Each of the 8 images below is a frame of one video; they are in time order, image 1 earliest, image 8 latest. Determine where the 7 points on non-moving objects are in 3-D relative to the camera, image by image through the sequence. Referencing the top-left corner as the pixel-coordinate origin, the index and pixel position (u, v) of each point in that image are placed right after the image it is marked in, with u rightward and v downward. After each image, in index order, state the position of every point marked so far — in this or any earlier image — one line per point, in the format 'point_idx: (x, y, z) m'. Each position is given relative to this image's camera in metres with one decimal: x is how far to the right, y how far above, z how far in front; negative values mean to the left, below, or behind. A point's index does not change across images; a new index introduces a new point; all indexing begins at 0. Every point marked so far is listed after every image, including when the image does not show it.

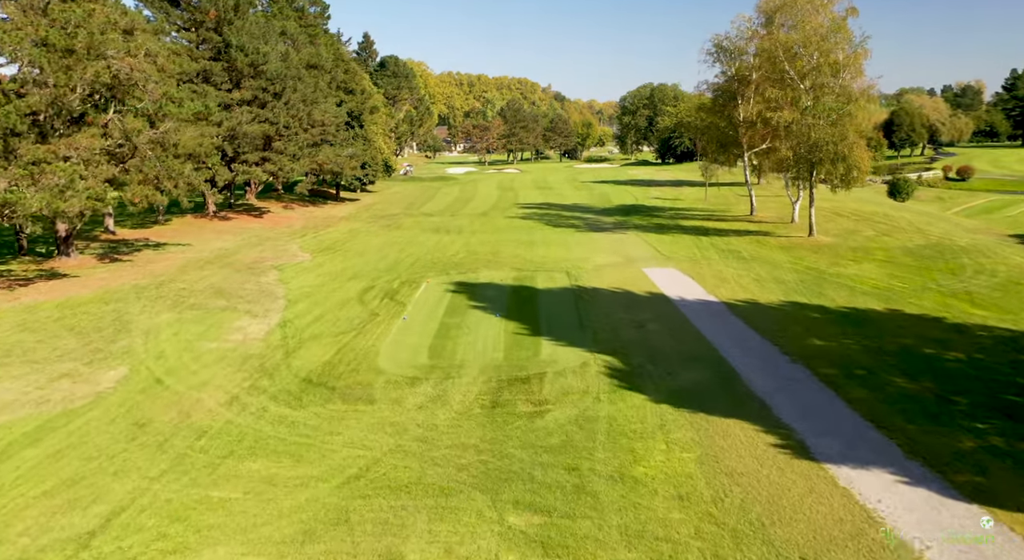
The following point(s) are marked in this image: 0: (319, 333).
0: (-4.7, -1.3, +18.4) m
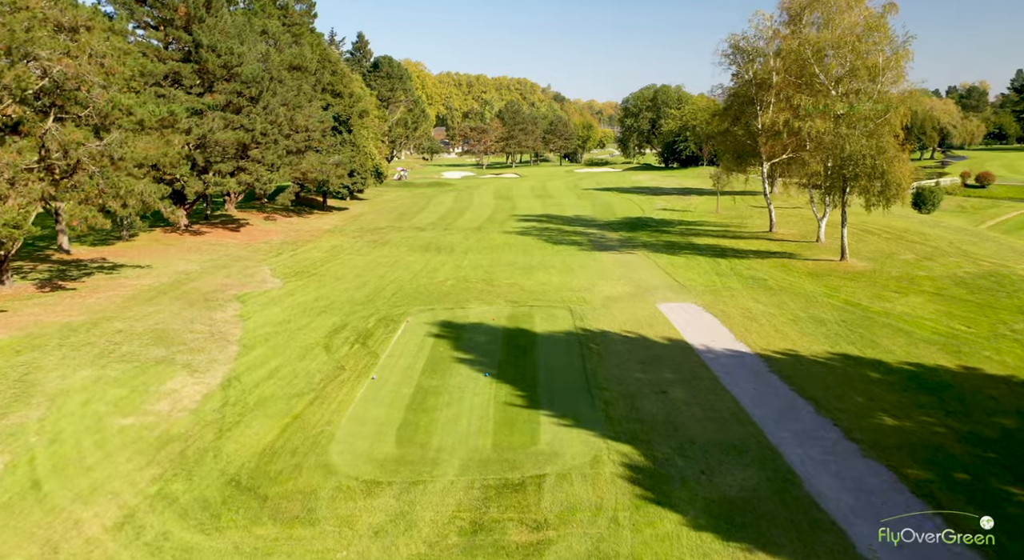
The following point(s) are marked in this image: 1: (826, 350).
0: (-4.8, -2.3, +15.0) m
1: (+7.0, -1.6, +16.9) m
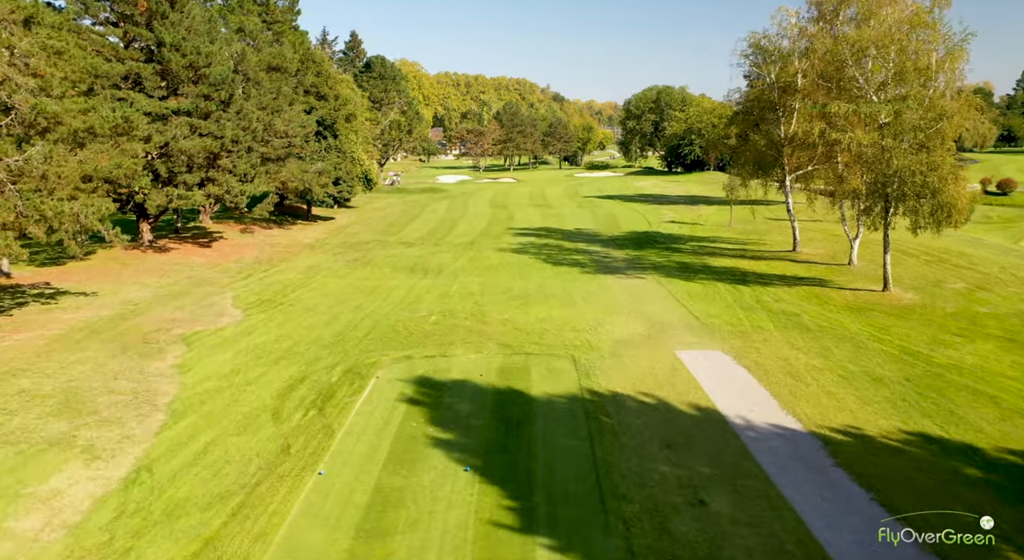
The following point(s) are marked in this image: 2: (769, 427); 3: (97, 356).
0: (-5.0, -3.3, +11.5) m
1: (+6.8, -2.6, +13.4) m
2: (+4.6, -2.6, +13.5) m
3: (-10.0, -1.8, +18.3) m
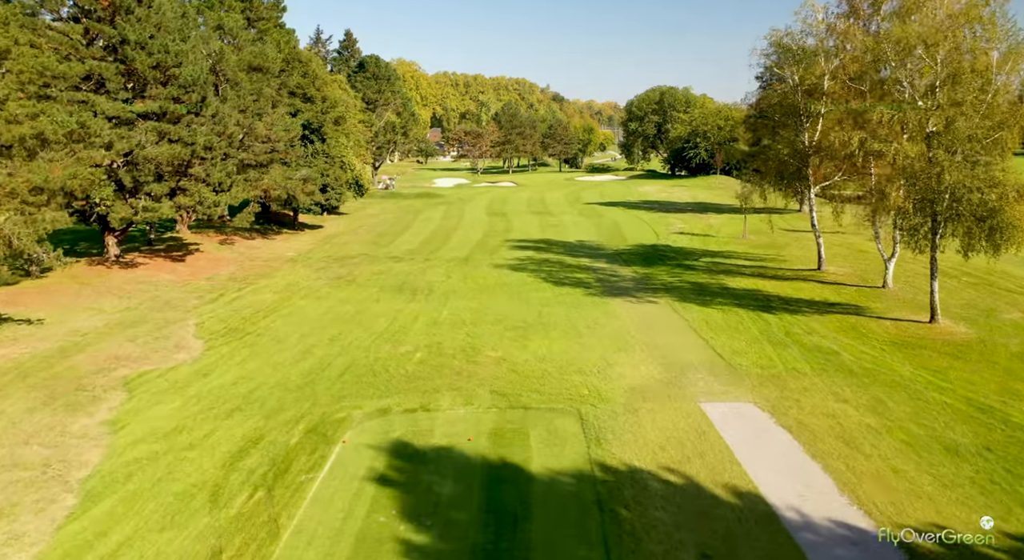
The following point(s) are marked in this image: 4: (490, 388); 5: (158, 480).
0: (-5.1, -4.1, +8.7) m
1: (+6.7, -3.4, +10.5) m
2: (+4.5, -3.4, +10.6) m
3: (-10.1, -2.6, +15.5) m
4: (-0.5, -2.4, +17.1) m
5: (-6.0, -3.4, +12.8) m
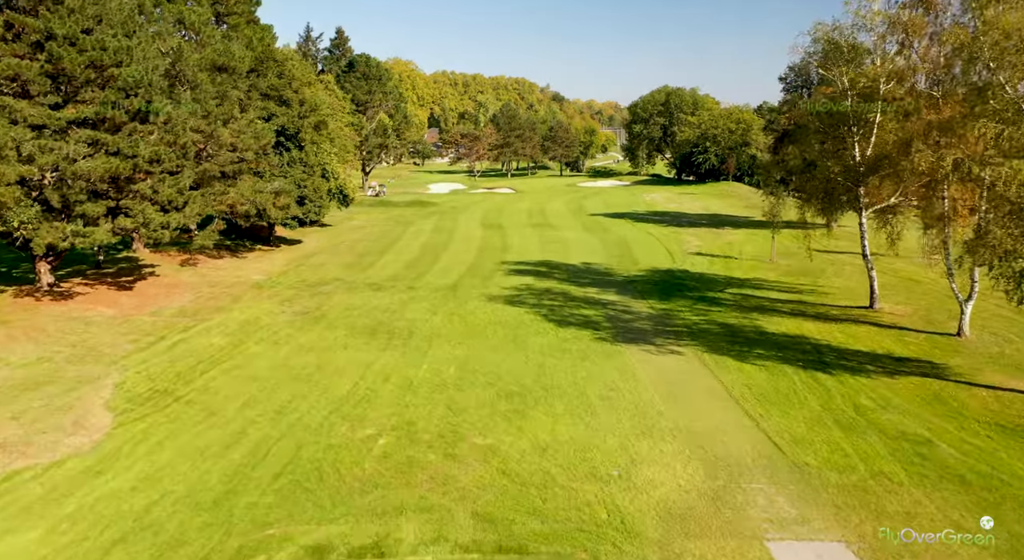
0: (-5.3, -5.4, +4.1) m
1: (+6.6, -4.7, +6.0) m
2: (+4.3, -4.7, +6.0) m
3: (-10.3, -3.9, +10.9) m
4: (-0.6, -3.7, +12.5) m
5: (-6.1, -4.7, +8.2) m
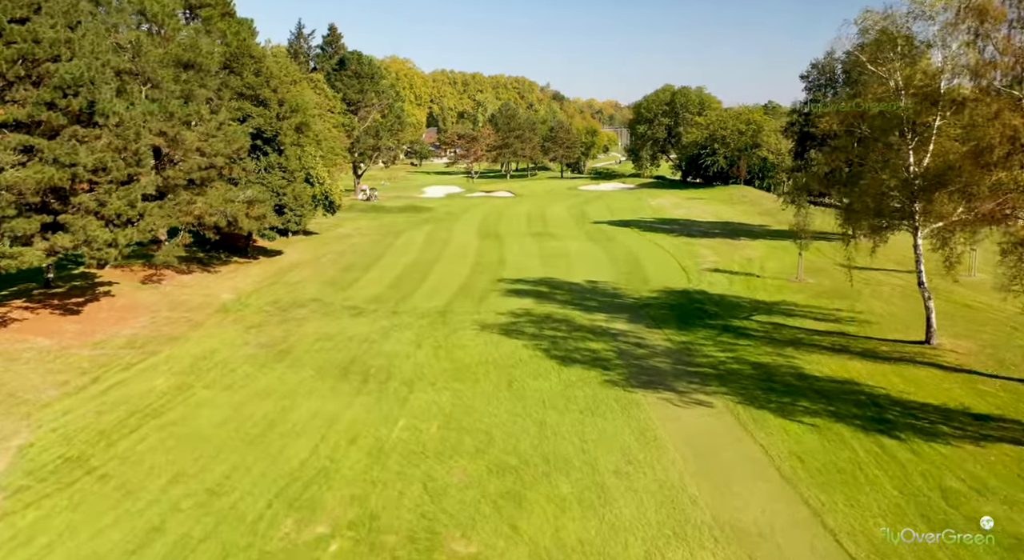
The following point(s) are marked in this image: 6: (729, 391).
0: (-5.4, -6.3, +0.5) m
1: (+6.4, -5.6, +2.4) m
2: (+4.2, -5.6, +2.5) m
3: (-10.4, -4.8, +7.3) m
4: (-0.8, -4.6, +9.0) m
5: (-6.3, -5.6, +4.7) m
6: (+5.3, -2.7, +18.4) m
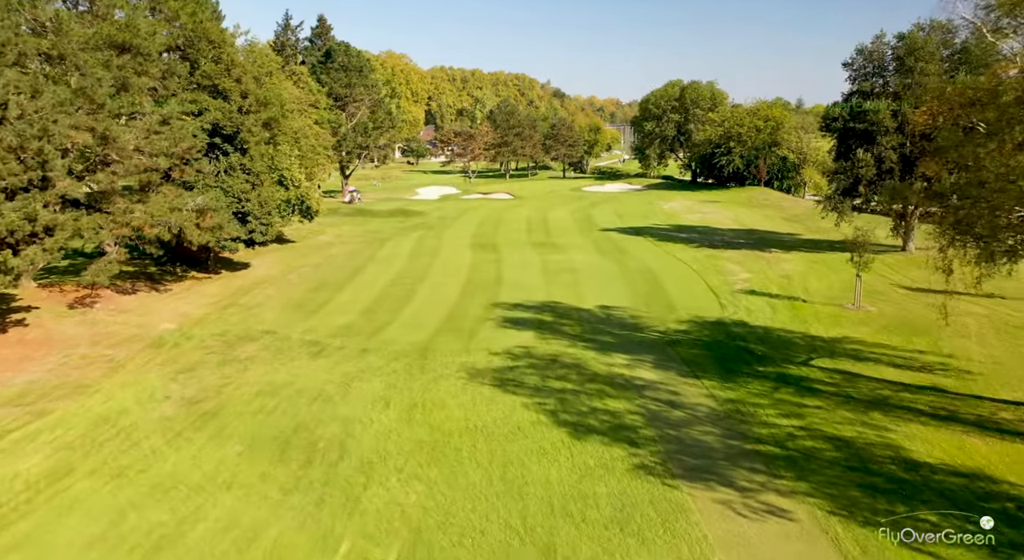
0: (-5.5, -7.2, -4.8) m
1: (+6.3, -6.5, -2.9) m
2: (+4.1, -6.6, -2.9) m
3: (-10.5, -5.7, +2.0) m
4: (-0.9, -5.5, +3.7) m
5: (-6.4, -6.5, -0.6) m
6: (+5.2, -3.6, +13.1) m
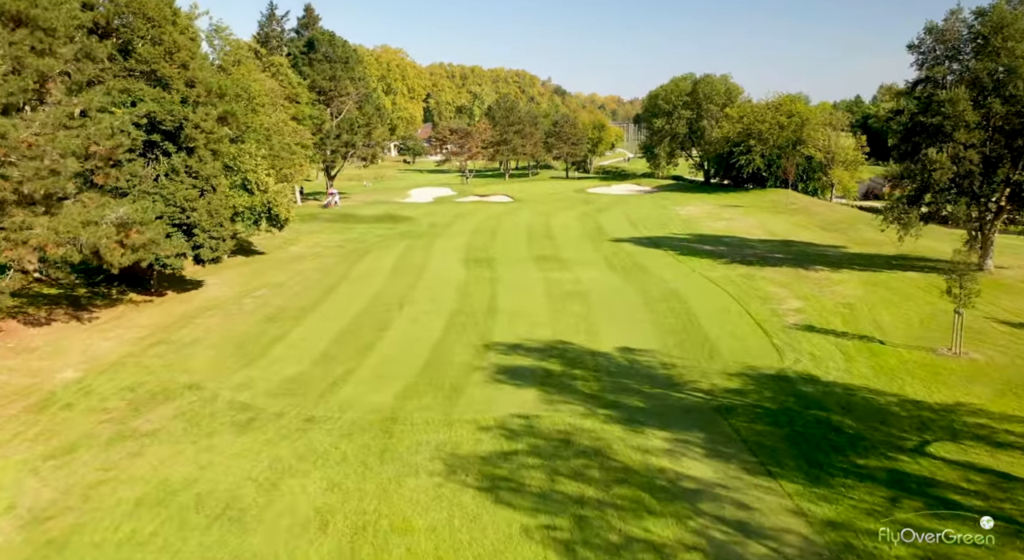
0: (-5.6, -8.3, -10.6) m
1: (+6.2, -7.6, -8.7) m
2: (+4.0, -7.6, -8.6) m
3: (-10.6, -6.8, -3.8) m
4: (-1.0, -6.5, -2.1) m
5: (-6.5, -7.6, -6.4) m
6: (+5.1, -4.6, +7.3) m
